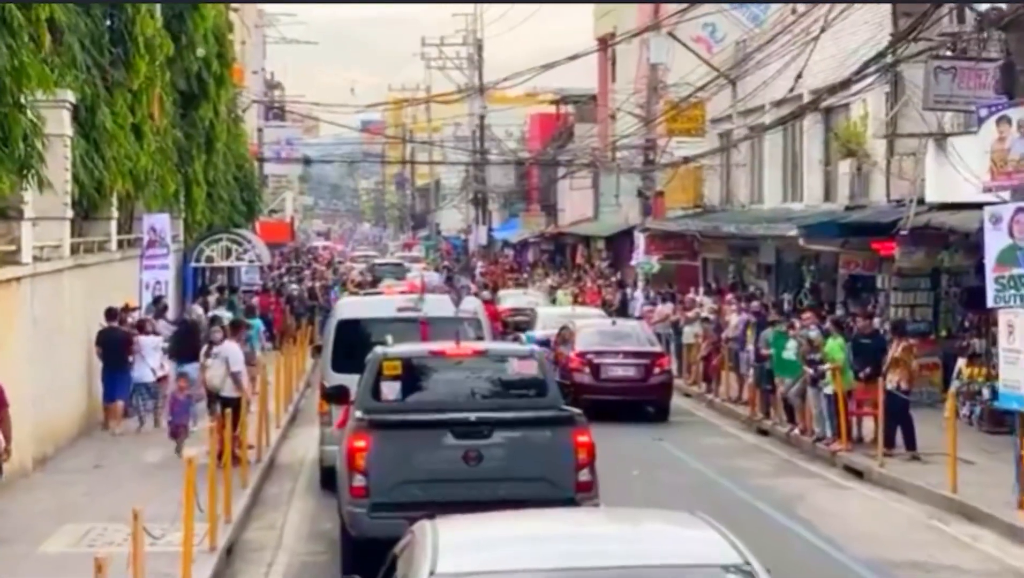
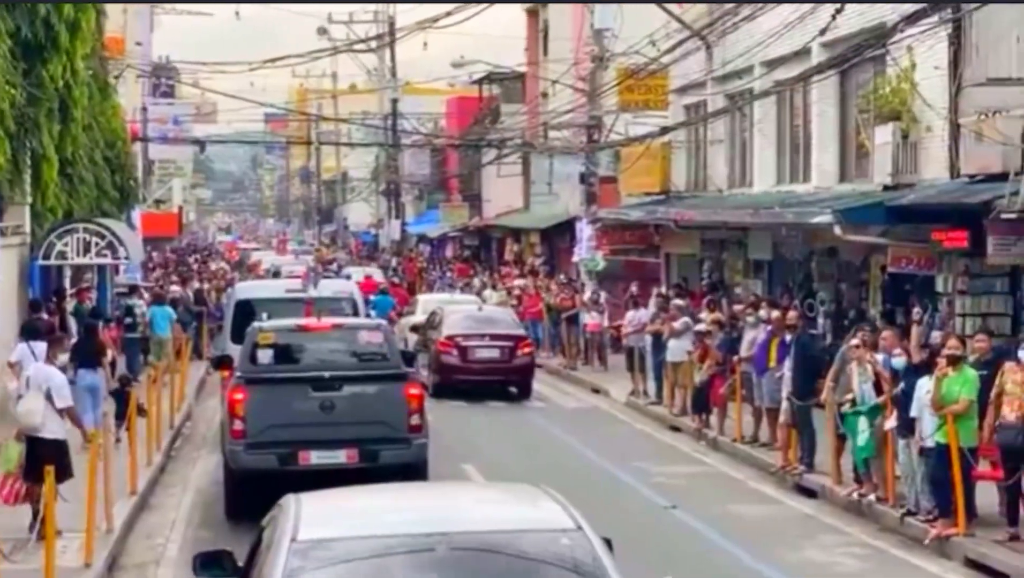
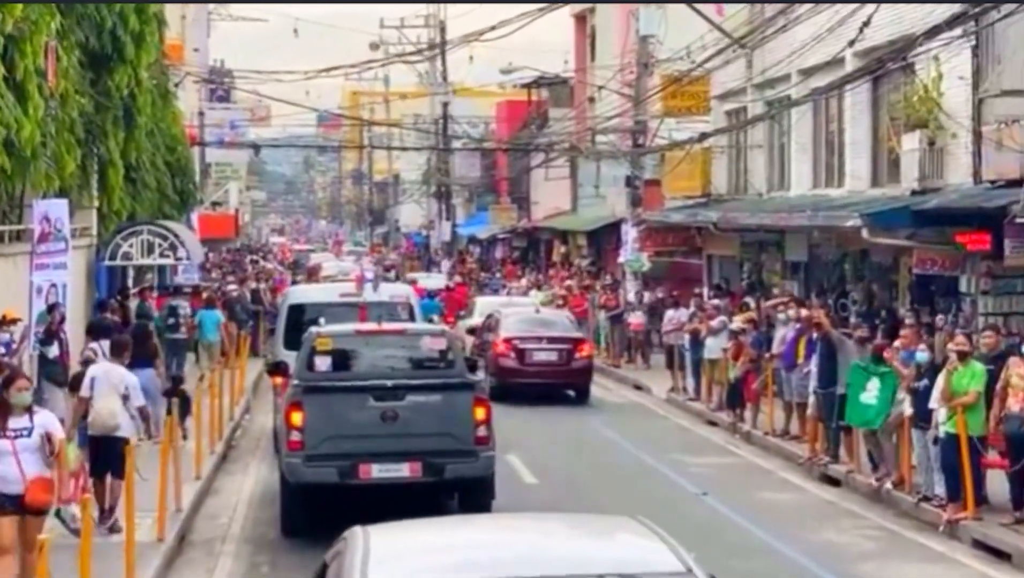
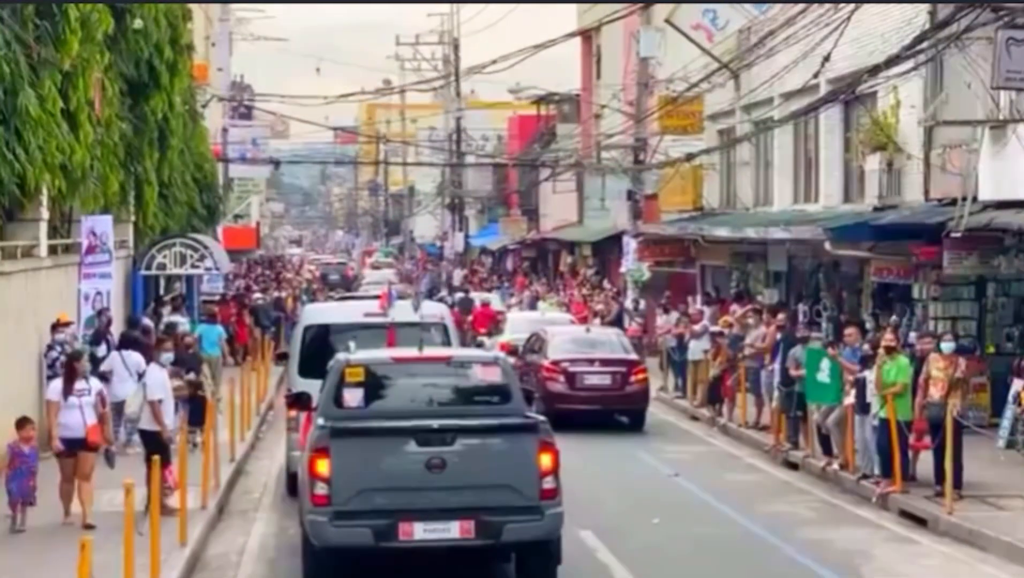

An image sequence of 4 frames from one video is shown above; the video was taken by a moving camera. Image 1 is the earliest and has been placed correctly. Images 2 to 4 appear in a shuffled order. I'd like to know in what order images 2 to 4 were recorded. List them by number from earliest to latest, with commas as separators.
4, 3, 2
